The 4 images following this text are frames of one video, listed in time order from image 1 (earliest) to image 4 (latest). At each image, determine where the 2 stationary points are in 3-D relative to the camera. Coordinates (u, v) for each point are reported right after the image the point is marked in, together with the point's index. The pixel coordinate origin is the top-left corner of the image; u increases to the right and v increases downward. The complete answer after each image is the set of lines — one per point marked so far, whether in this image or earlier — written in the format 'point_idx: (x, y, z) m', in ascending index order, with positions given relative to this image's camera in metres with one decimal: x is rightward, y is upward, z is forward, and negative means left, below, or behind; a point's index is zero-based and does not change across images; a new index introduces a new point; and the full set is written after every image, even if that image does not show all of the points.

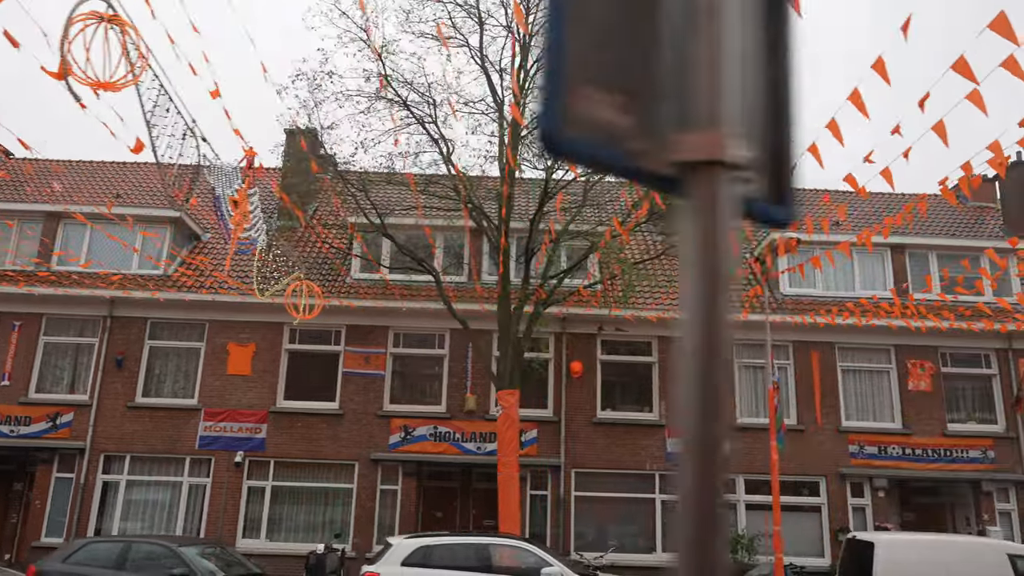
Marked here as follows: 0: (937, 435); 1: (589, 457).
0: (+8.4, -2.9, +15.5) m
1: (+1.5, -3.3, +15.2) m
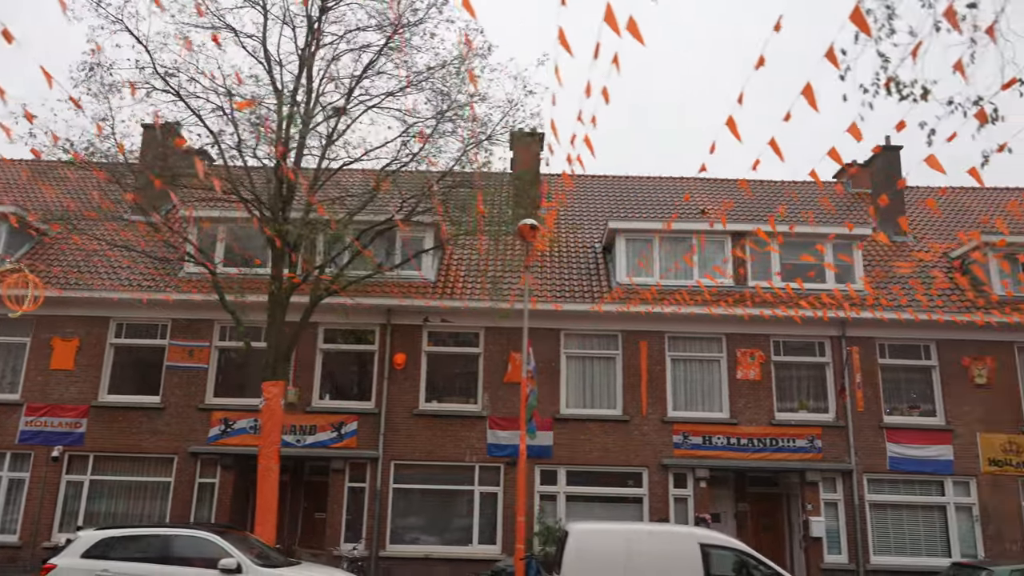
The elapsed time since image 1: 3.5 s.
0: (+4.9, -2.7, +15.2) m
1: (-2.0, -3.1, +15.1) m
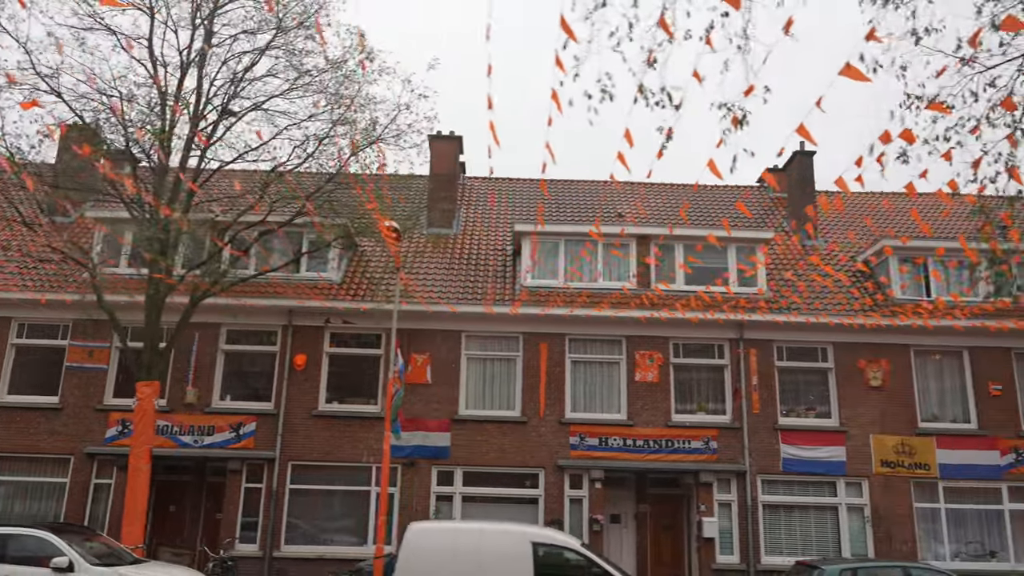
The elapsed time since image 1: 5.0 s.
0: (+2.9, -2.7, +15.3) m
1: (-4.0, -3.1, +15.1) m
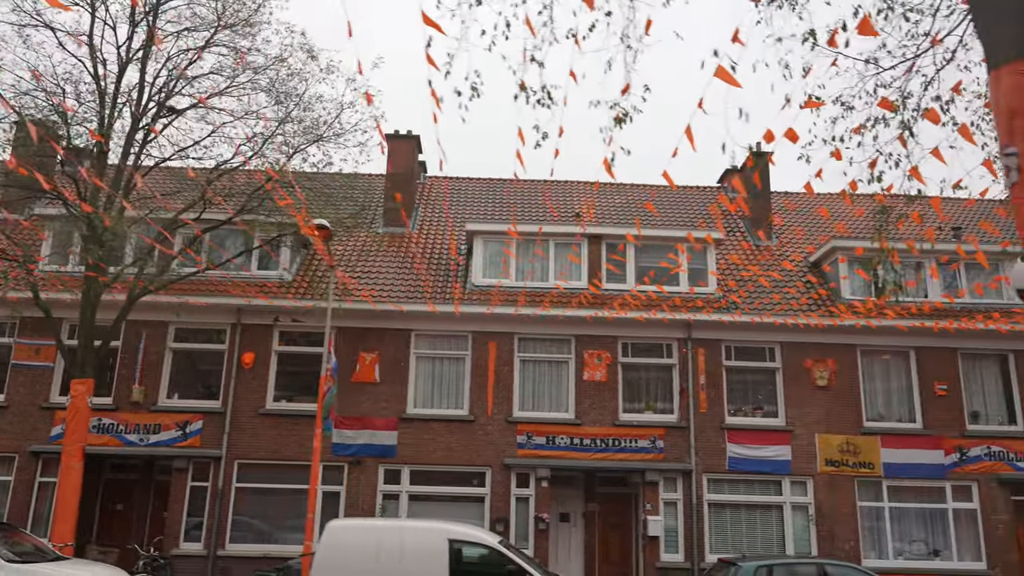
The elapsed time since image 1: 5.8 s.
0: (+1.9, -2.7, +15.4) m
1: (-5.0, -3.1, +15.1) m
